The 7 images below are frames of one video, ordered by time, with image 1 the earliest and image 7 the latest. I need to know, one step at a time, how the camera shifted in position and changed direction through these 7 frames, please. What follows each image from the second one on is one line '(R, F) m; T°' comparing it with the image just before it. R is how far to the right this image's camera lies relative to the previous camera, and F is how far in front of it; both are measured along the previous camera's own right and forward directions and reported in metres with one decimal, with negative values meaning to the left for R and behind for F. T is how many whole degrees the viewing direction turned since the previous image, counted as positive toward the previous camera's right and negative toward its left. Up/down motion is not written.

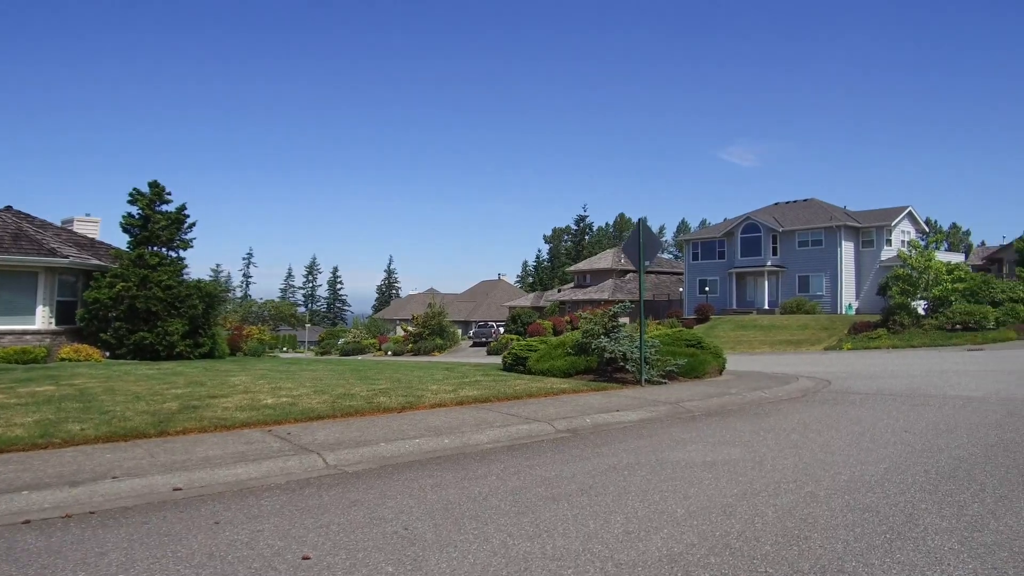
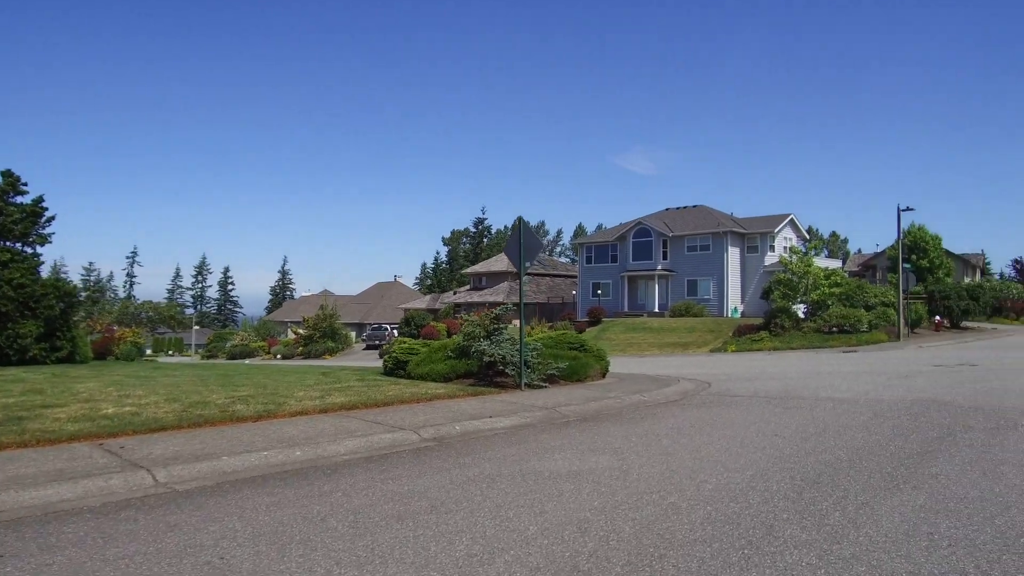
(+0.4, +0.6) m; +7°
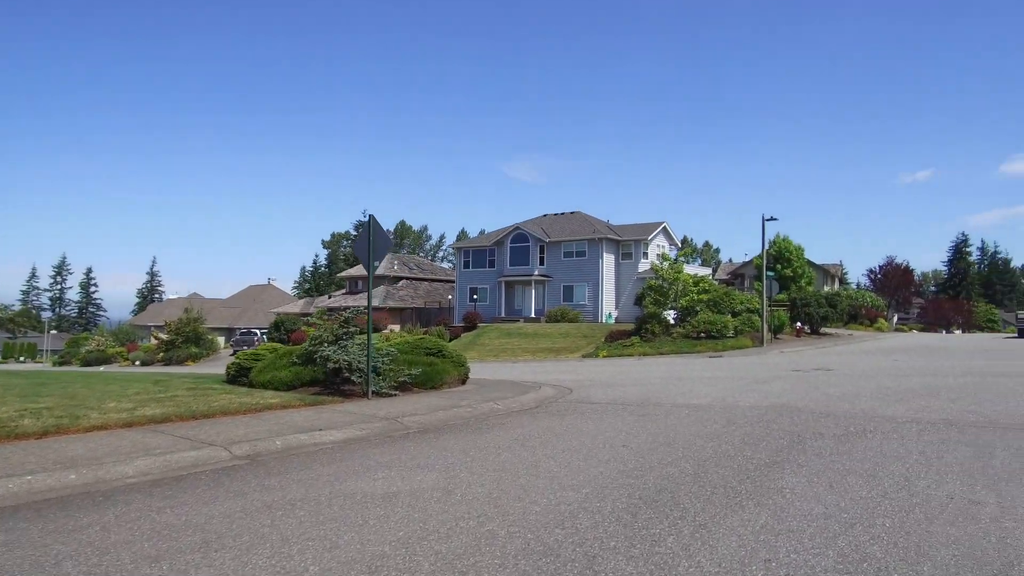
(+0.6, +0.9) m; +8°
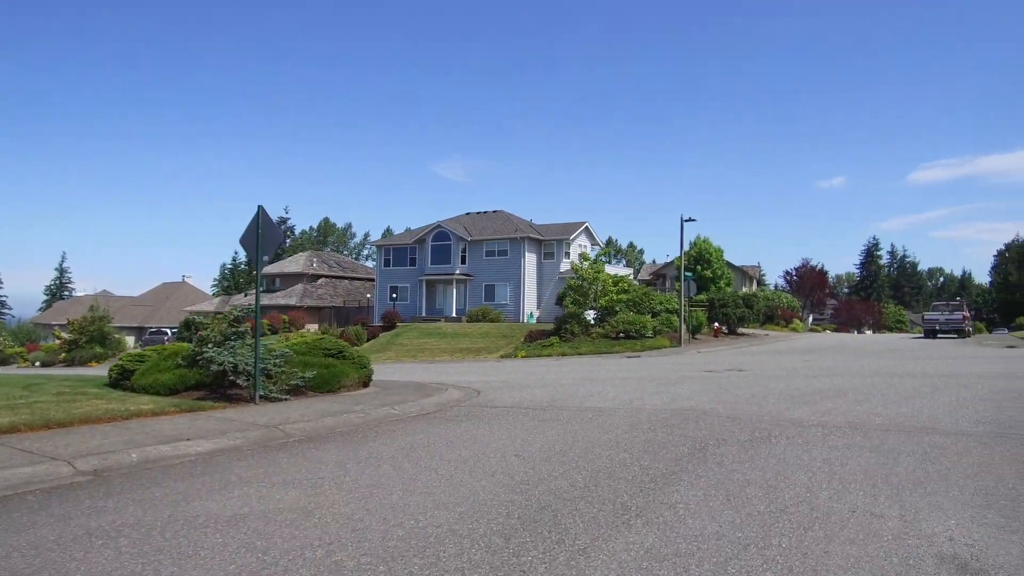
(+0.4, +0.7) m; +5°
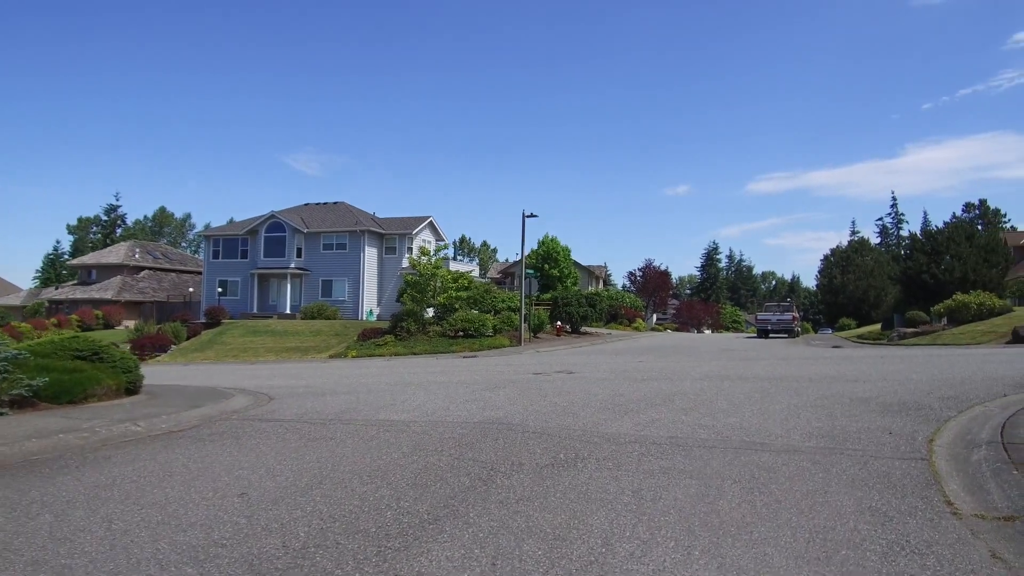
(+0.9, +1.9) m; +10°
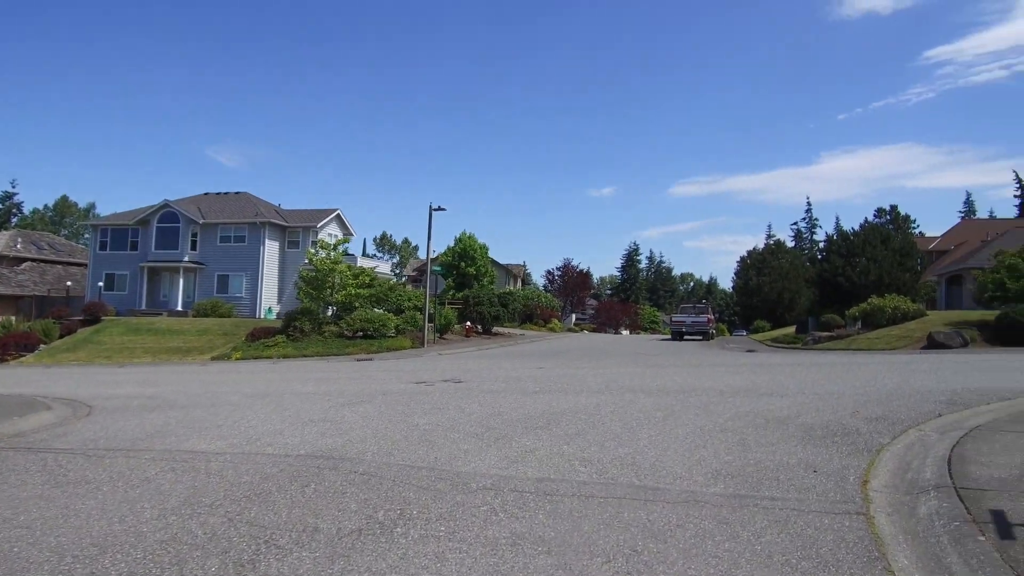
(+0.8, +2.1) m; +5°
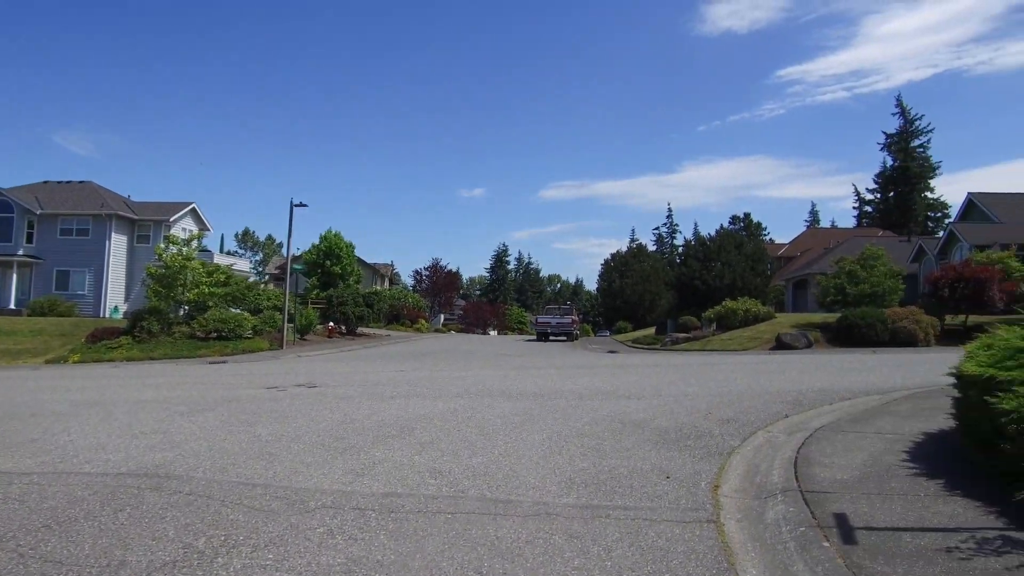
(+0.2, +0.3) m; +9°
